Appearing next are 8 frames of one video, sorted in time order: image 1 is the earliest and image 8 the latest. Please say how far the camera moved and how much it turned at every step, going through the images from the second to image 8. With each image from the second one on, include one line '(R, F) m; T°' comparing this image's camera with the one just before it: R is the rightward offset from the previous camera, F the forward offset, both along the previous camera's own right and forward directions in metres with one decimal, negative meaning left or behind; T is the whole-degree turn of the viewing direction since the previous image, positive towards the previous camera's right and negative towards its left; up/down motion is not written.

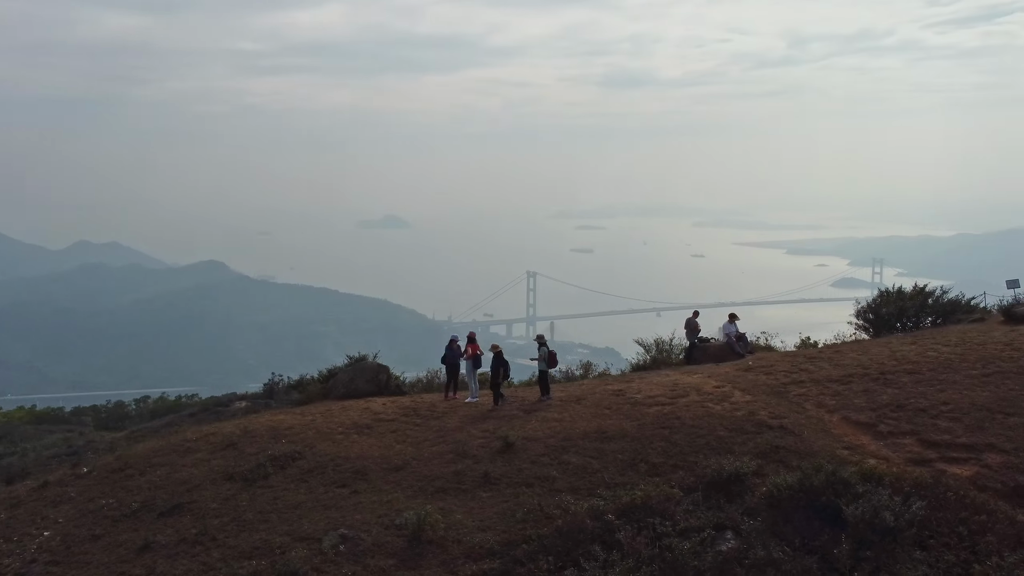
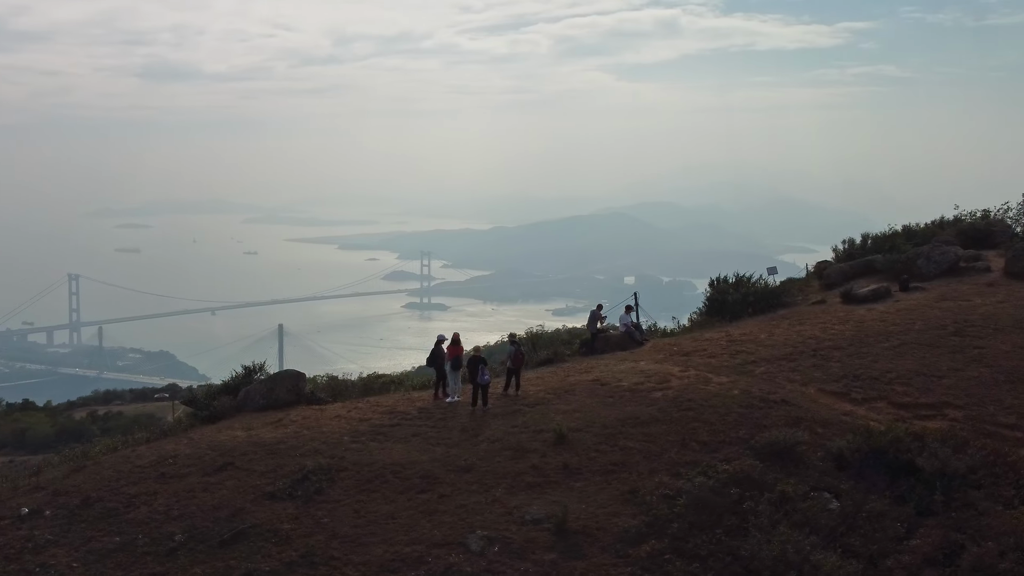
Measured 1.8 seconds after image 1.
(-5.1, +0.5) m; +22°
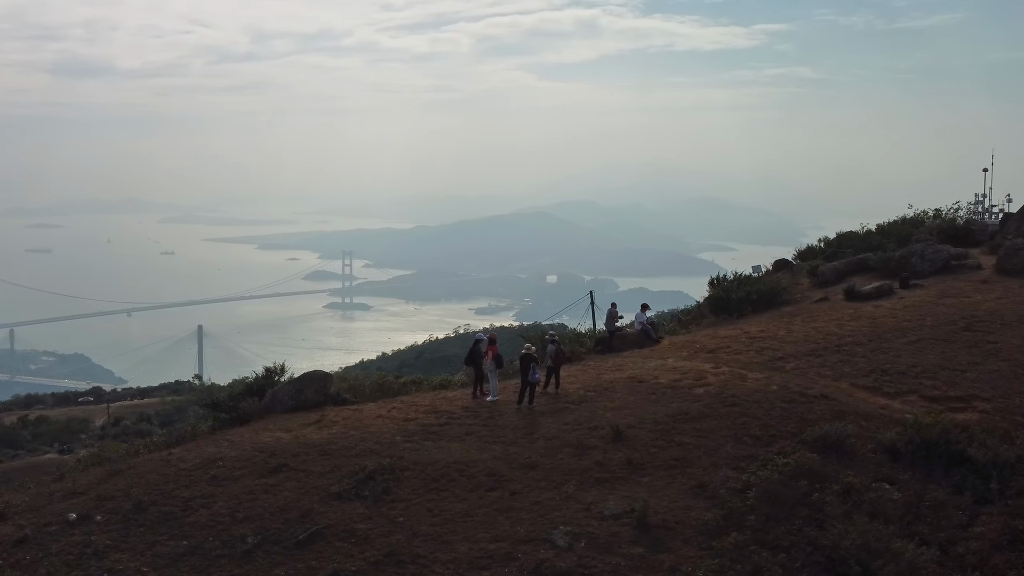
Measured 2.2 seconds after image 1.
(-1.5, -0.1) m; +4°
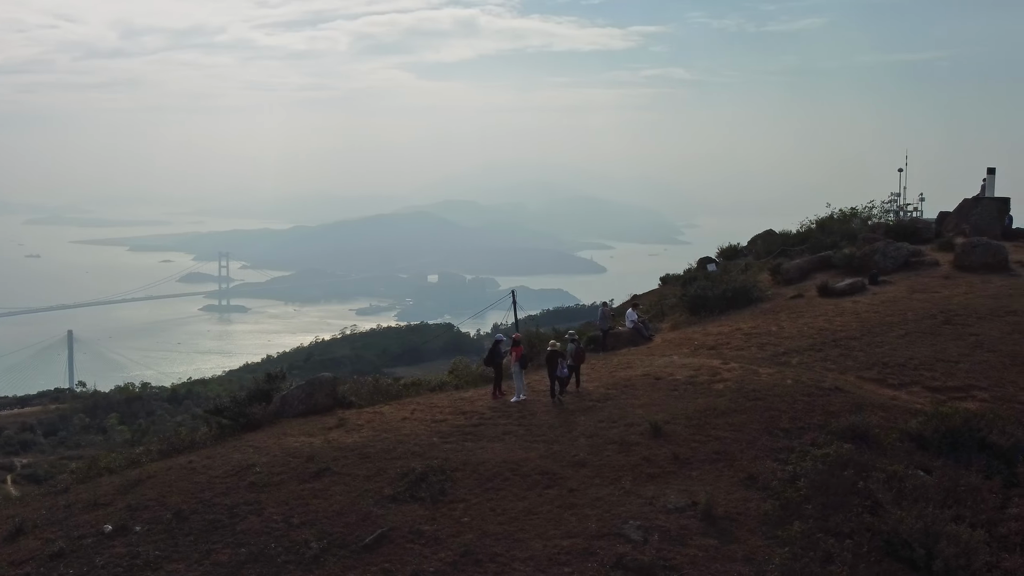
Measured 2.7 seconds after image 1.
(-1.8, -0.1) m; +6°
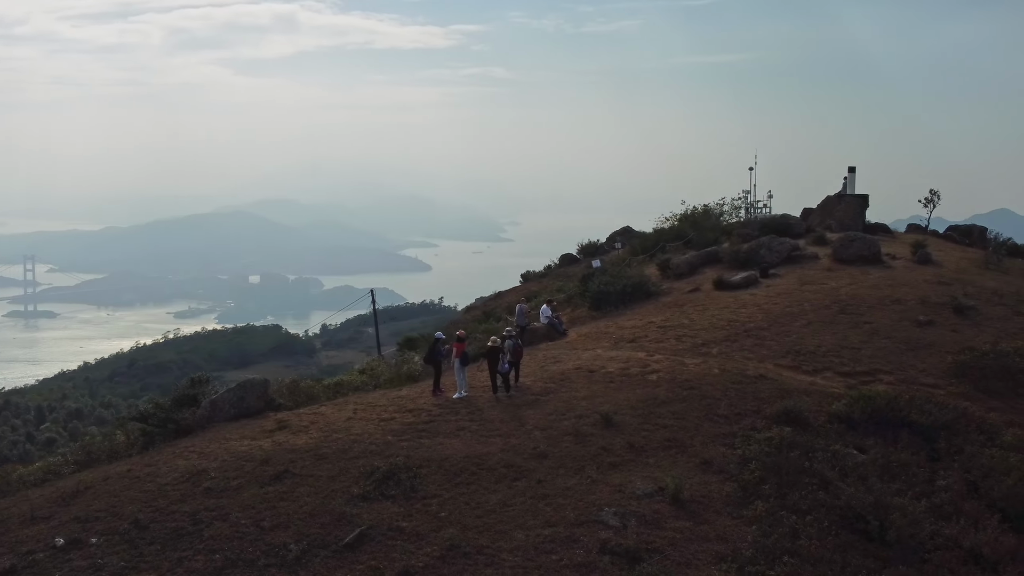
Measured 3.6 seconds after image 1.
(-1.5, -0.2) m; +9°
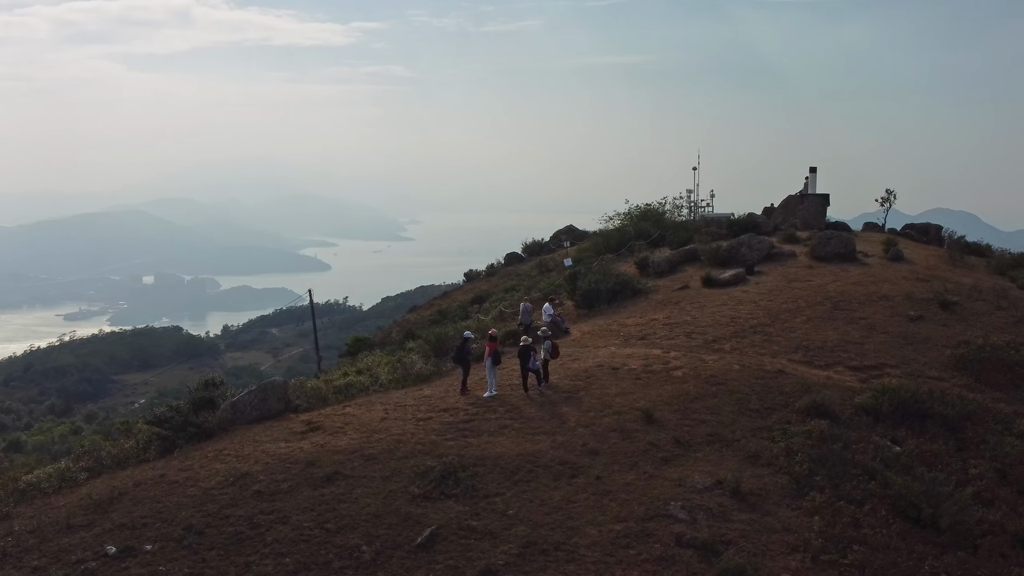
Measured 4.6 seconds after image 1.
(-1.7, 0.0) m; +5°
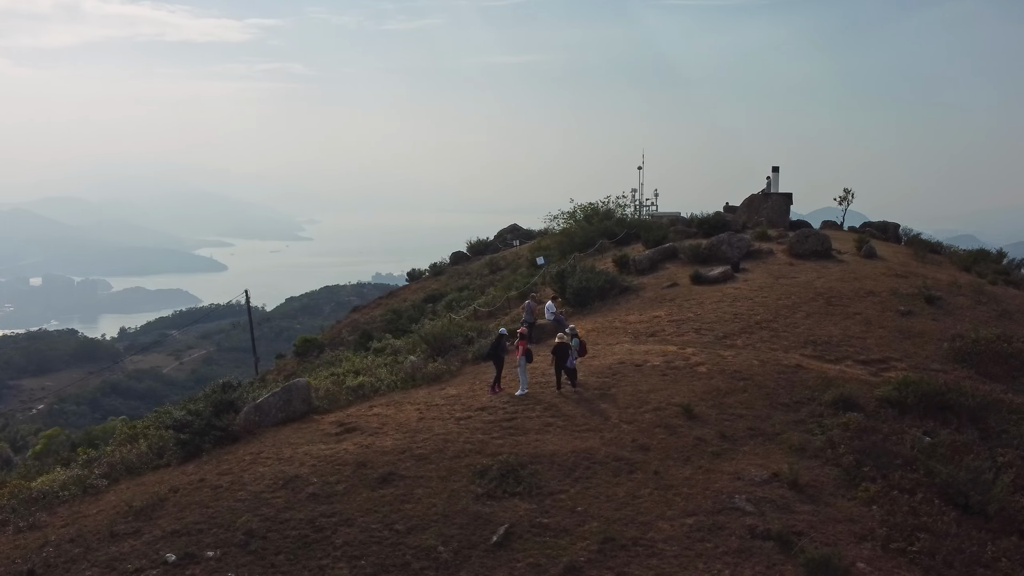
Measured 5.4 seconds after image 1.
(-1.7, +0.1) m; +5°
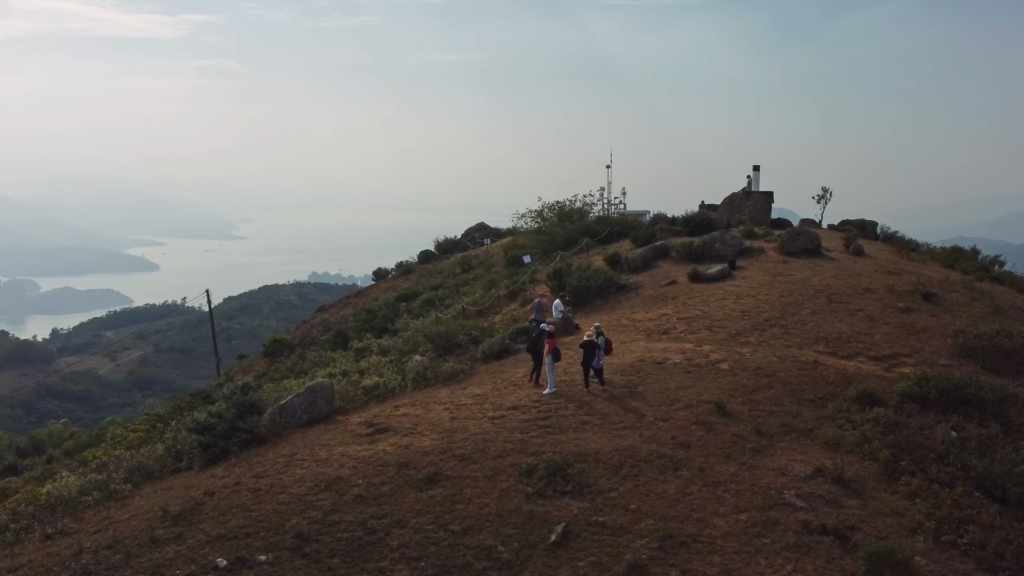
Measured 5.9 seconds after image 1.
(-1.2, +0.1) m; +3°
